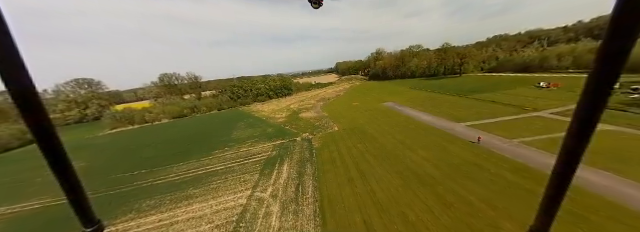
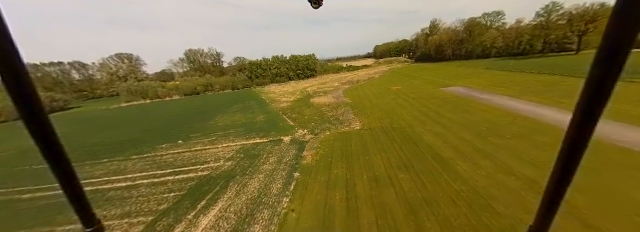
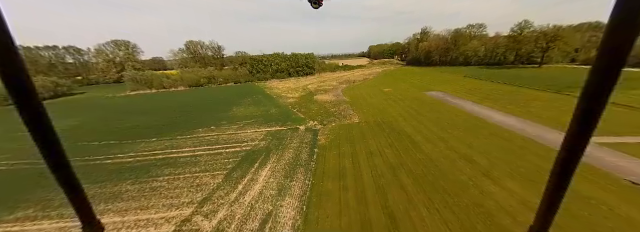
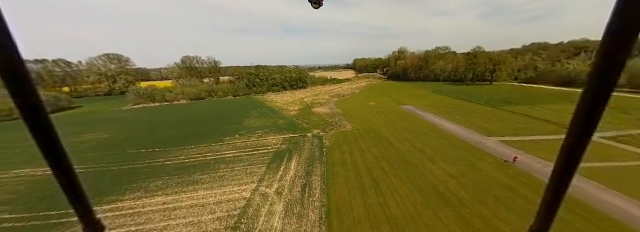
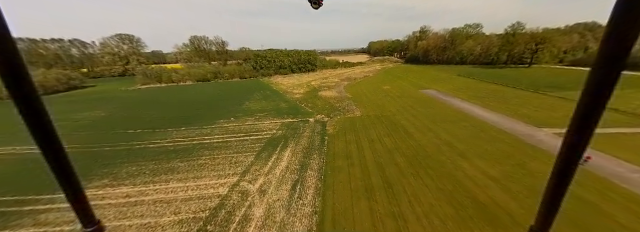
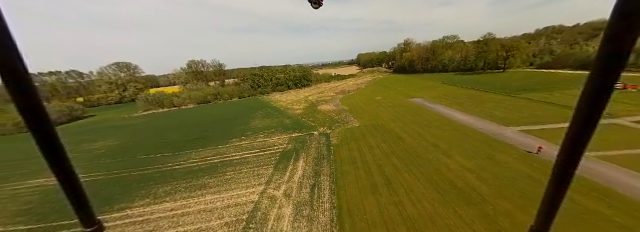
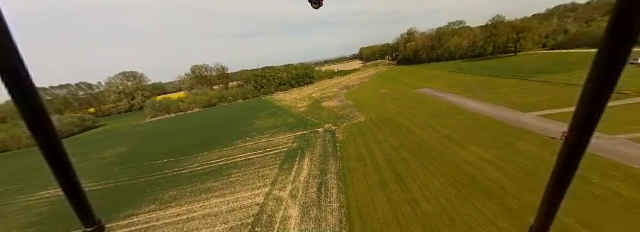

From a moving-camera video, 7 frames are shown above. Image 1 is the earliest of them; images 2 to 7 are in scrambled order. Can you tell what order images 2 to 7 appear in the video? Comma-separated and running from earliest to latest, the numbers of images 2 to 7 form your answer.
4, 6, 7, 5, 3, 2
